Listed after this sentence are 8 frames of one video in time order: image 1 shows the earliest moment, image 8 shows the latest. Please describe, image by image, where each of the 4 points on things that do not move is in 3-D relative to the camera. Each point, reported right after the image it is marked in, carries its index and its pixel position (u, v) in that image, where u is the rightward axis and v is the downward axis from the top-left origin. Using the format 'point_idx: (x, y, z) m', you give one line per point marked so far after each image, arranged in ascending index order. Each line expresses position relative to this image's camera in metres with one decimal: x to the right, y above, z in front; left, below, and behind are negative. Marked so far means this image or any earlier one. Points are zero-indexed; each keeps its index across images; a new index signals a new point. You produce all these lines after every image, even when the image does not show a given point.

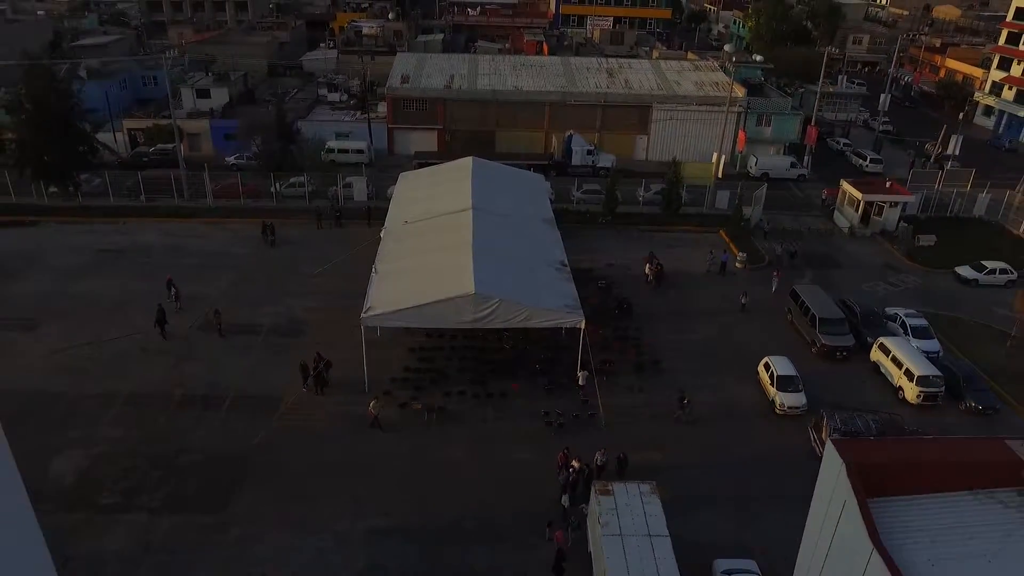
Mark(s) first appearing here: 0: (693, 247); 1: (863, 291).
0: (+4.2, +1.0, +17.6) m
1: (+7.4, 0.0, +16.0) m
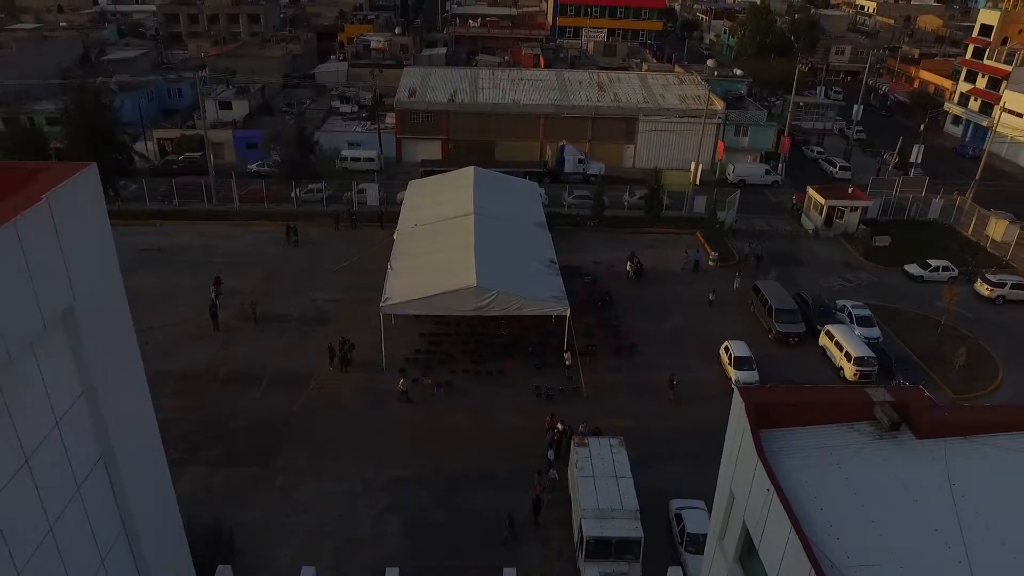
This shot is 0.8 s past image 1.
0: (+4.1, +1.1, +19.7) m
1: (+7.4, +0.1, +18.1) m
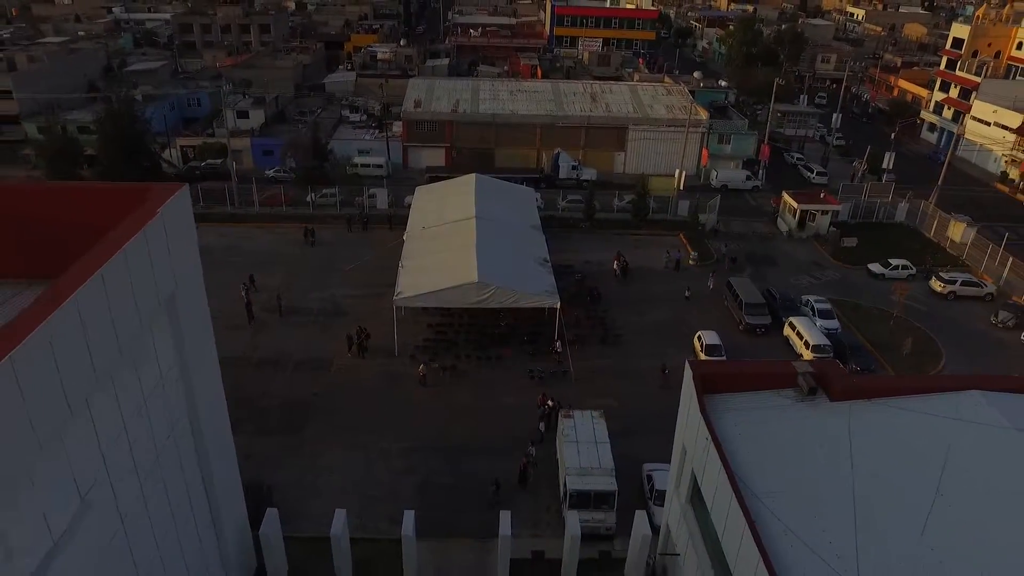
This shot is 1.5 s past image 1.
0: (+4.1, +1.2, +21.6) m
1: (+7.3, +0.2, +20.0) m
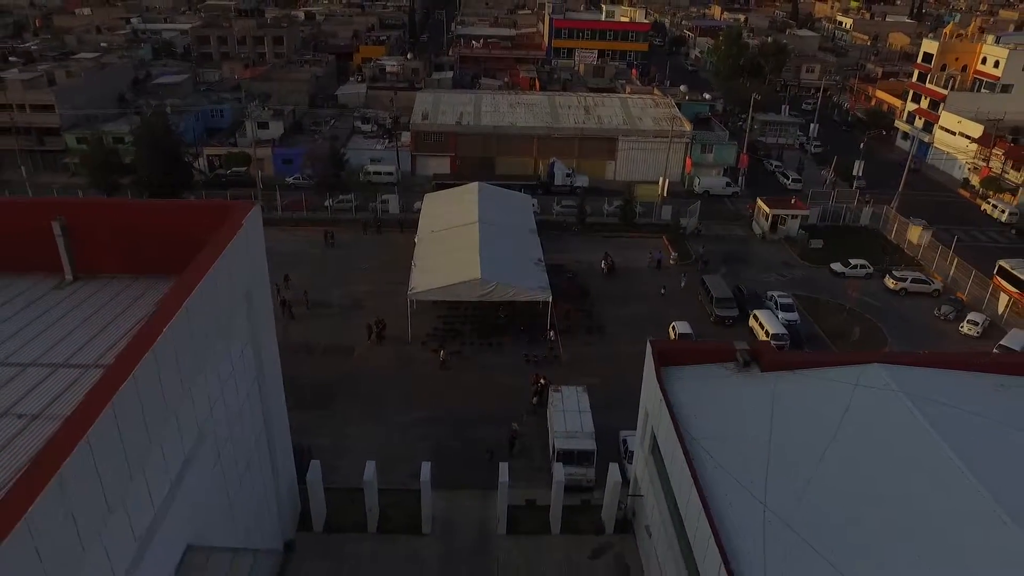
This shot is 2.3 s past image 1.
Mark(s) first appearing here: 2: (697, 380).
0: (+4.0, +1.2, +24.0) m
1: (+7.3, +0.3, +22.4) m
2: (+2.9, -1.4, +11.9) m
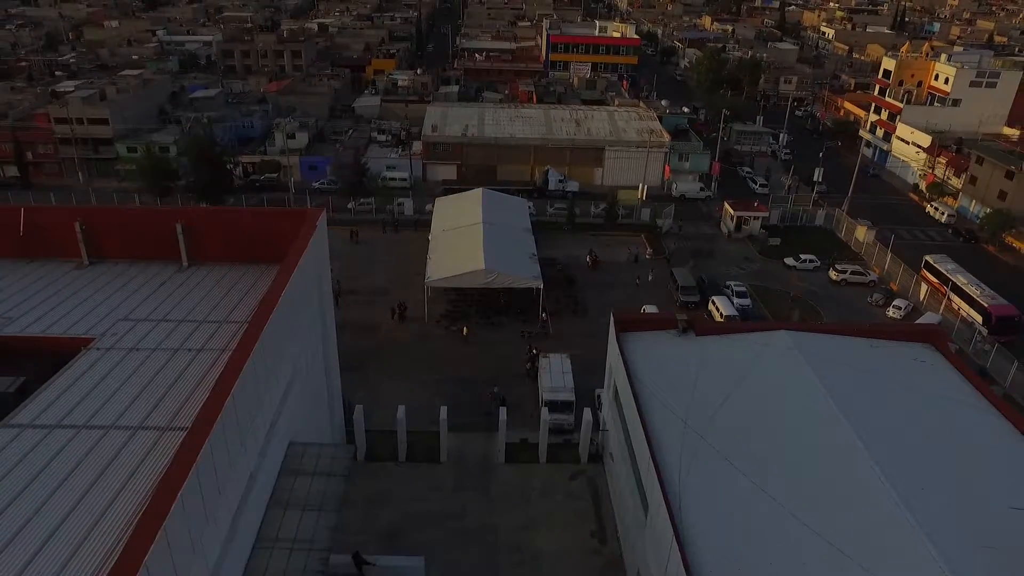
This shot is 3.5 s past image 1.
0: (+4.0, +1.6, +27.9) m
1: (+7.2, +0.6, +26.3) m
2: (+2.8, -1.1, +15.8) m
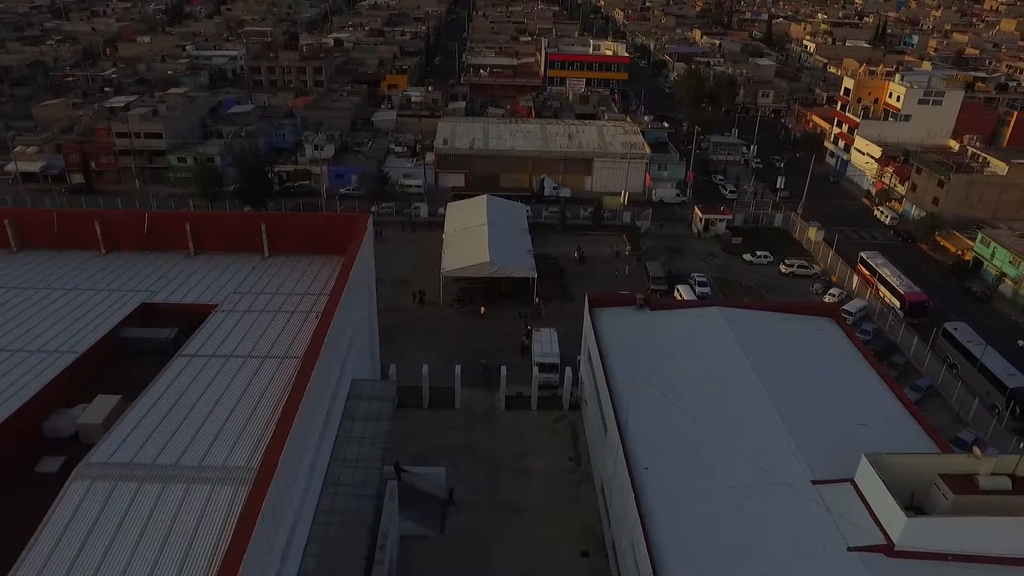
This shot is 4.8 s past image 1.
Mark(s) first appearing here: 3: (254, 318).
0: (+4.0, +1.9, +32.8) m
1: (+7.2, +0.9, +31.2) m
2: (+2.8, -0.7, +20.7) m
3: (-5.4, -0.6, +15.8) m
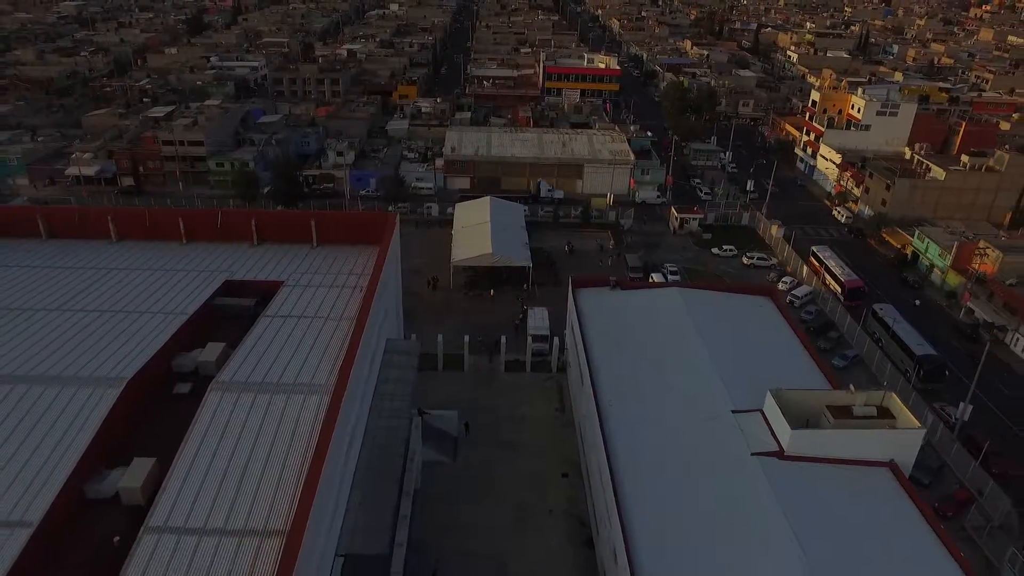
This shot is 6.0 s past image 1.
0: (+4.0, +2.4, +37.8) m
1: (+7.2, +1.5, +36.1) m
2: (+2.7, -0.2, +25.7) m
3: (-5.4, -0.1, +20.7) m
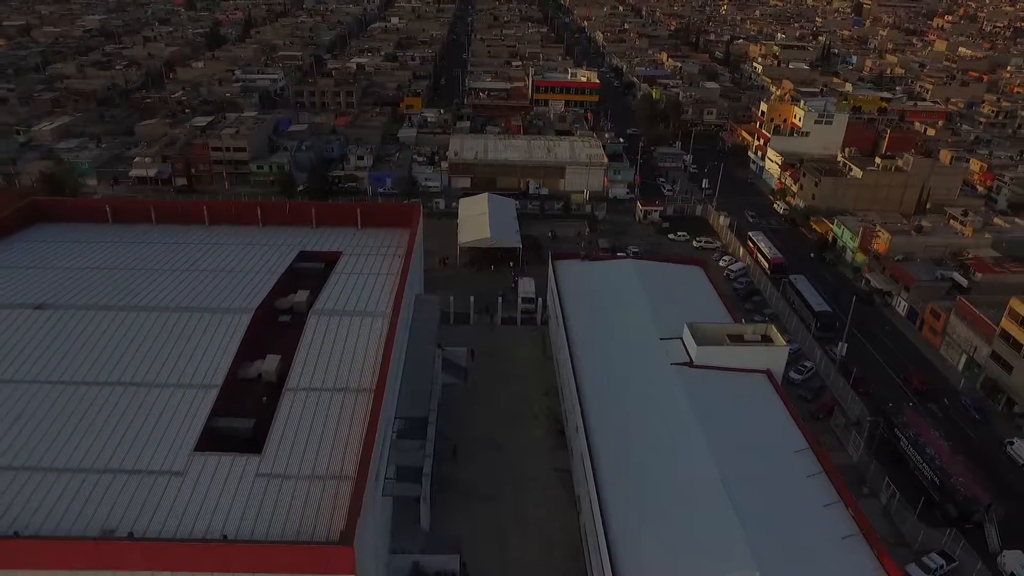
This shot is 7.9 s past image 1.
0: (+3.6, +3.7, +46.0) m
1: (+6.8, +2.7, +44.3) m
2: (+2.5, +1.0, +33.9) m
3: (-5.6, +1.1, +28.9) m
